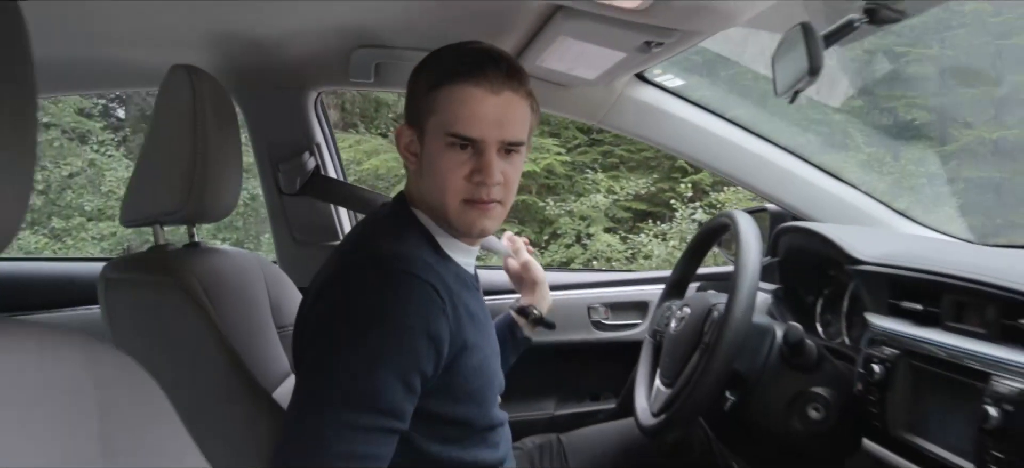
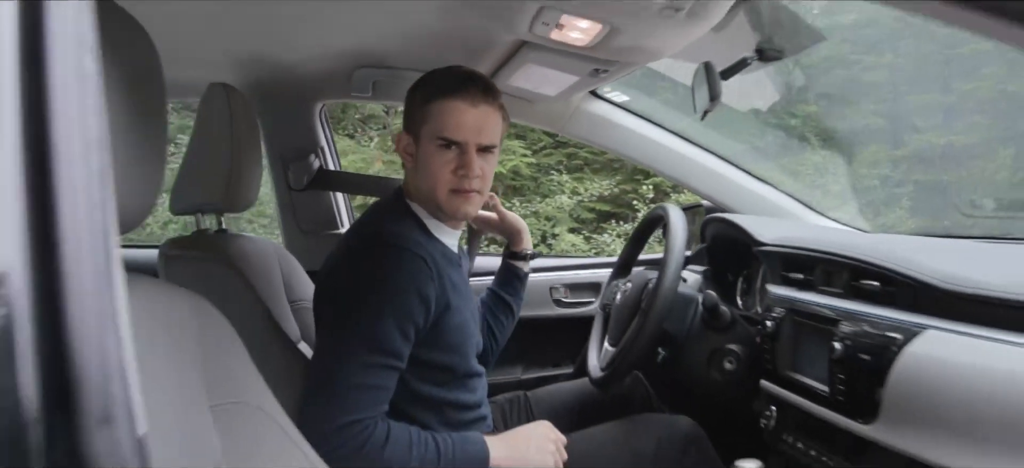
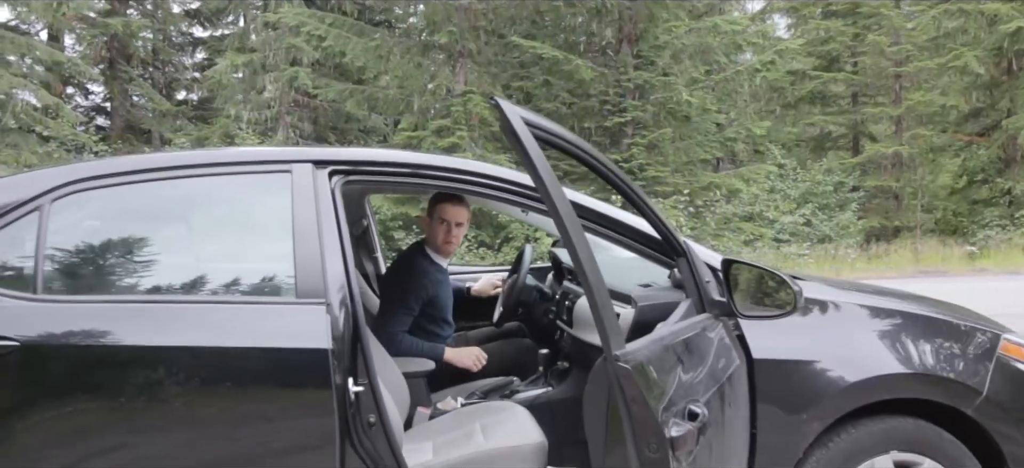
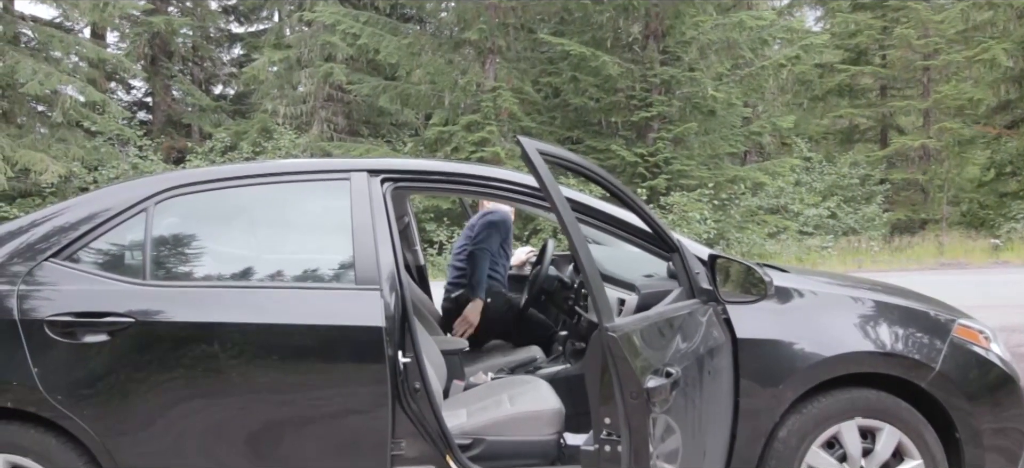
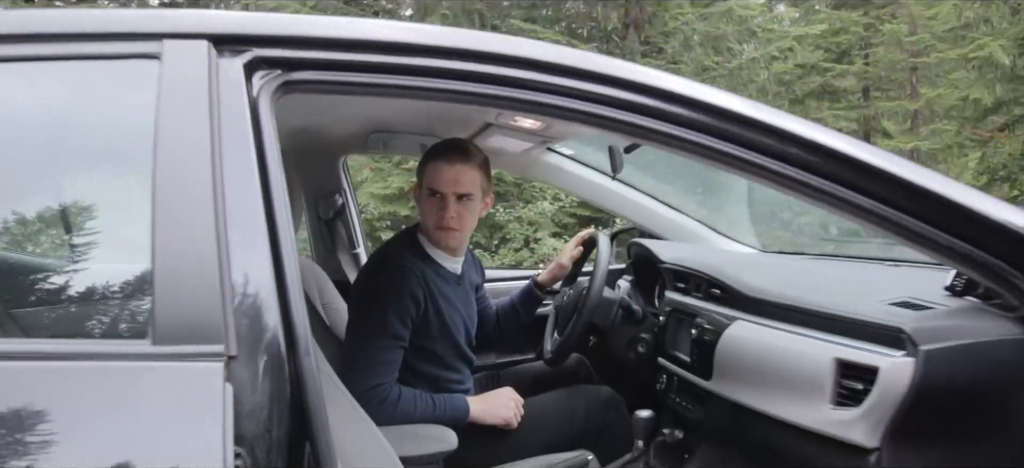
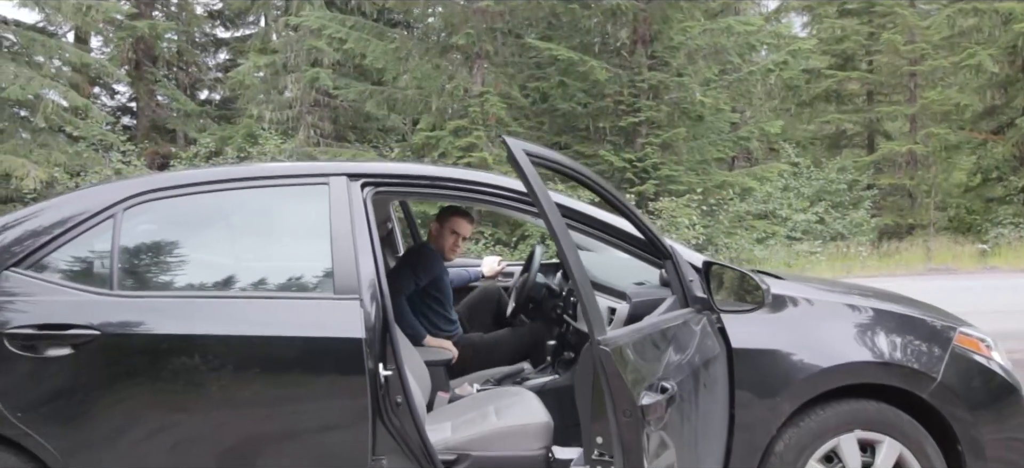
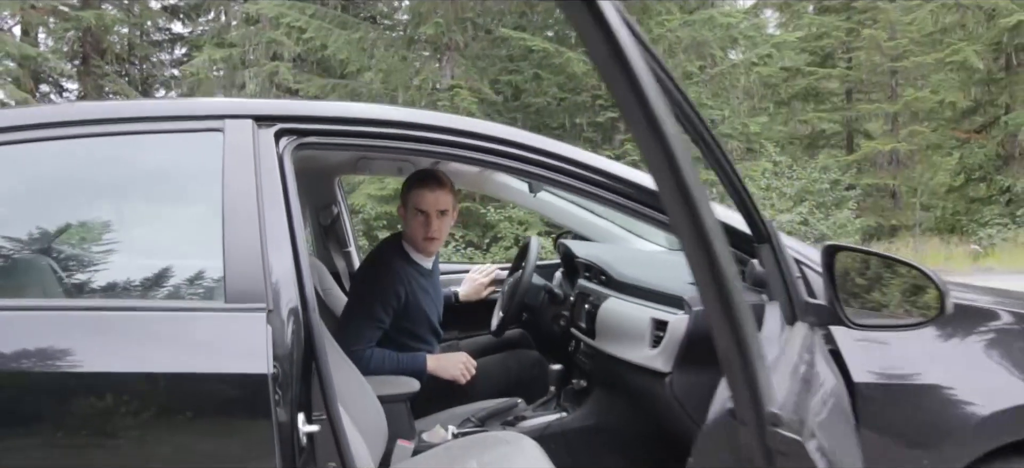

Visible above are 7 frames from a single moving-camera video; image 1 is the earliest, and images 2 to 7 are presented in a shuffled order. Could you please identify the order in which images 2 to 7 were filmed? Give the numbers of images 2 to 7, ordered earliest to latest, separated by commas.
2, 5, 7, 3, 6, 4
